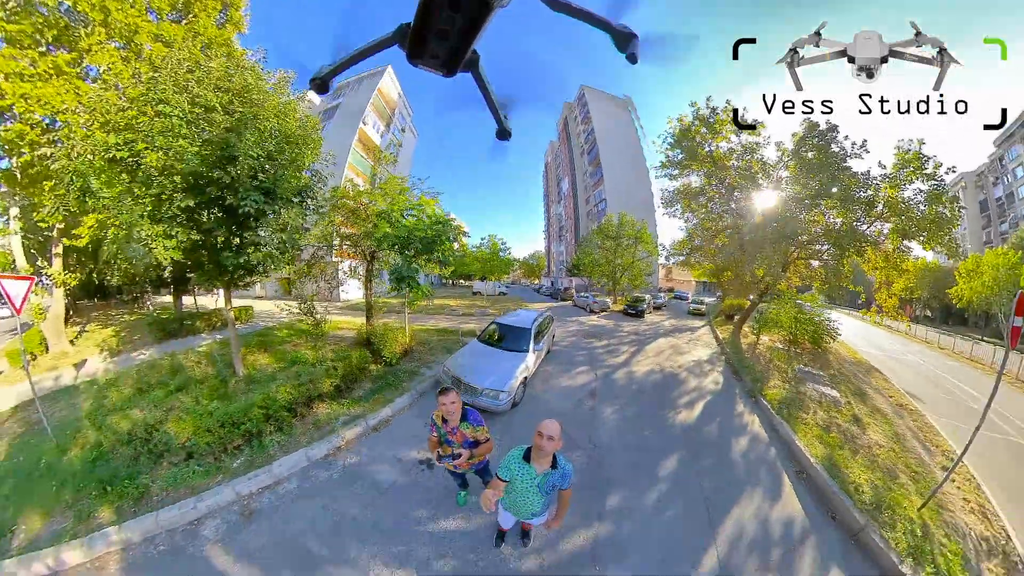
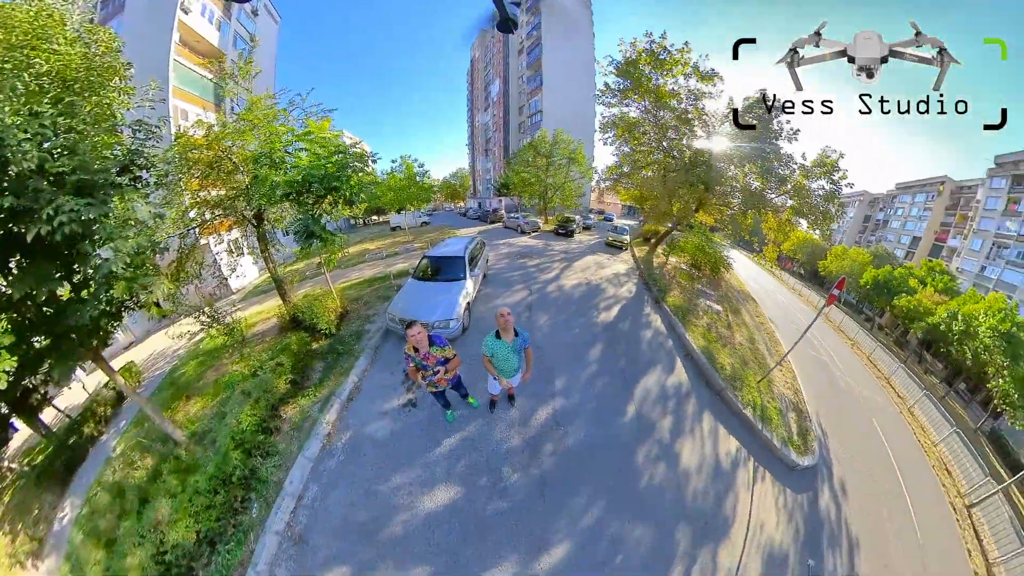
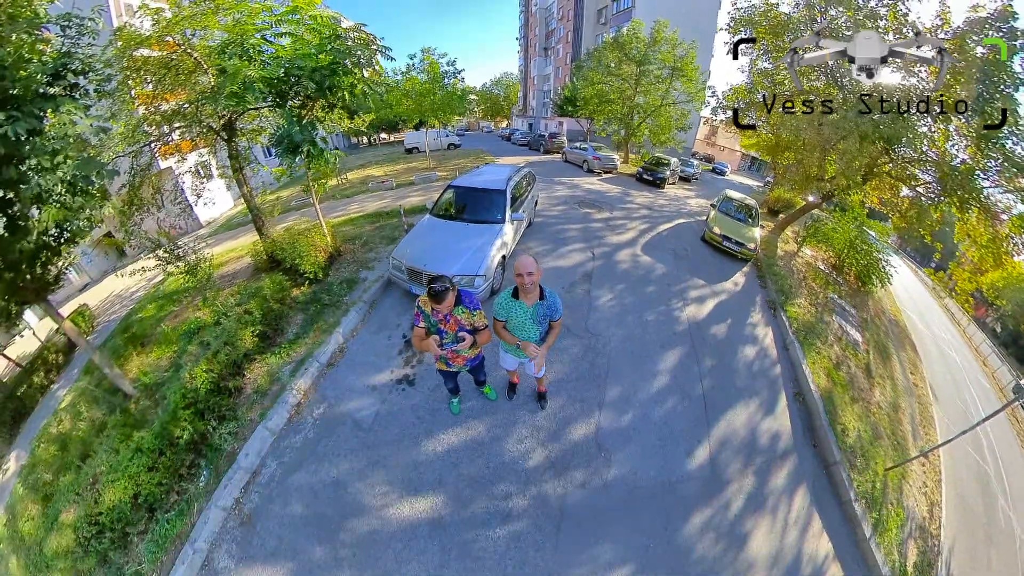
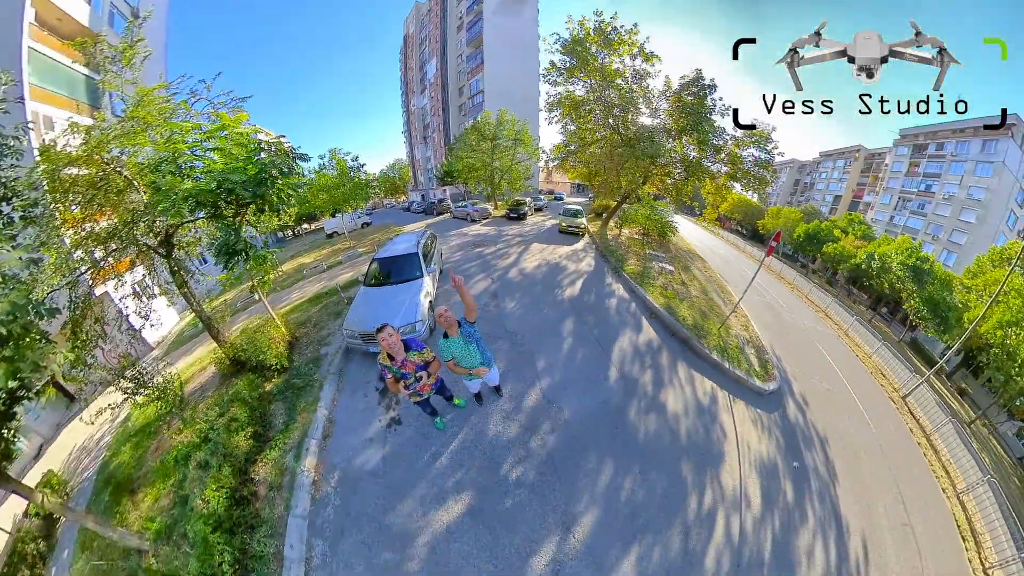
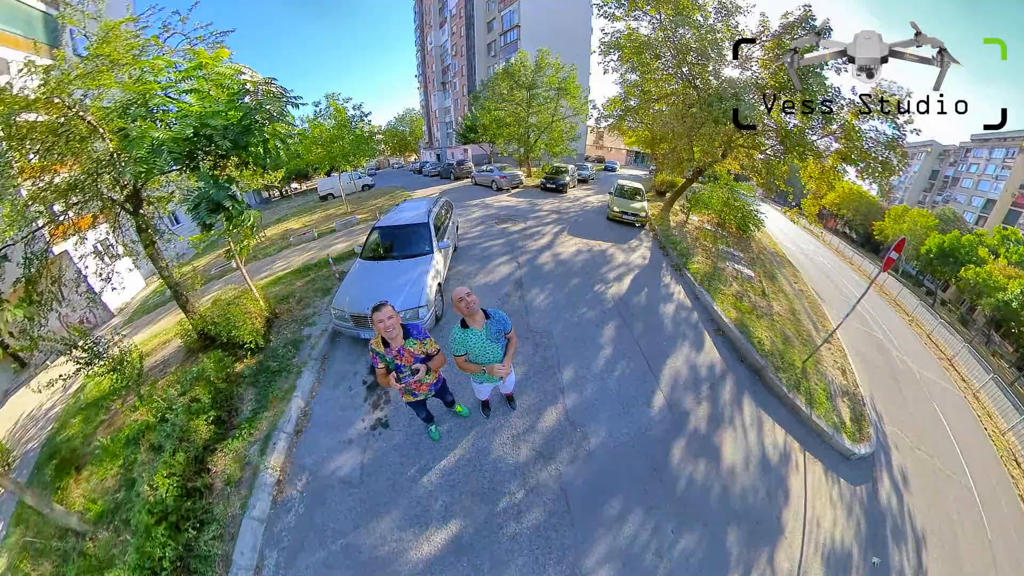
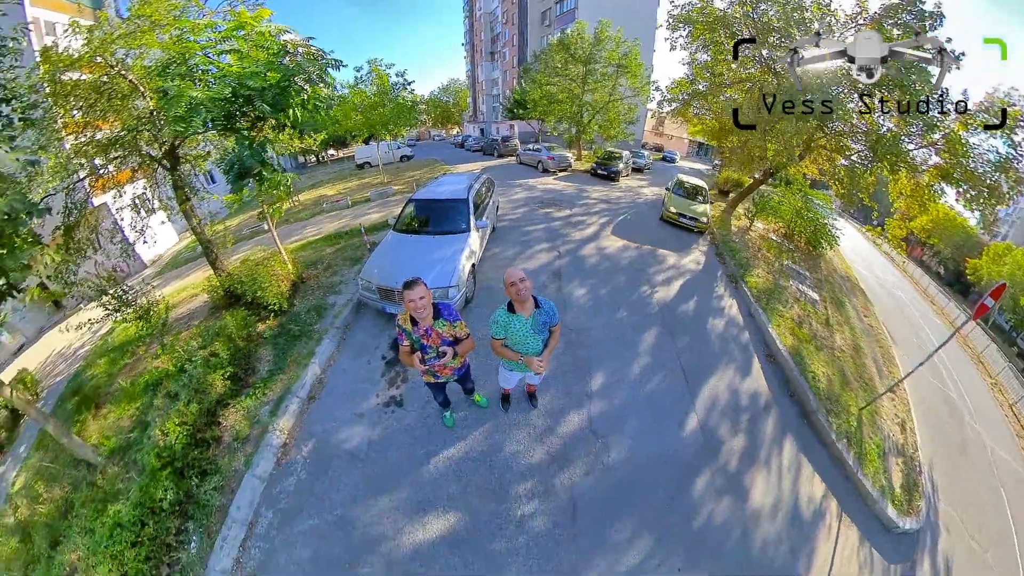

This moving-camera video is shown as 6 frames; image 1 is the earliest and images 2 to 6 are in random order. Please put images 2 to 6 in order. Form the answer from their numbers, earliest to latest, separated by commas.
2, 4, 5, 6, 3
